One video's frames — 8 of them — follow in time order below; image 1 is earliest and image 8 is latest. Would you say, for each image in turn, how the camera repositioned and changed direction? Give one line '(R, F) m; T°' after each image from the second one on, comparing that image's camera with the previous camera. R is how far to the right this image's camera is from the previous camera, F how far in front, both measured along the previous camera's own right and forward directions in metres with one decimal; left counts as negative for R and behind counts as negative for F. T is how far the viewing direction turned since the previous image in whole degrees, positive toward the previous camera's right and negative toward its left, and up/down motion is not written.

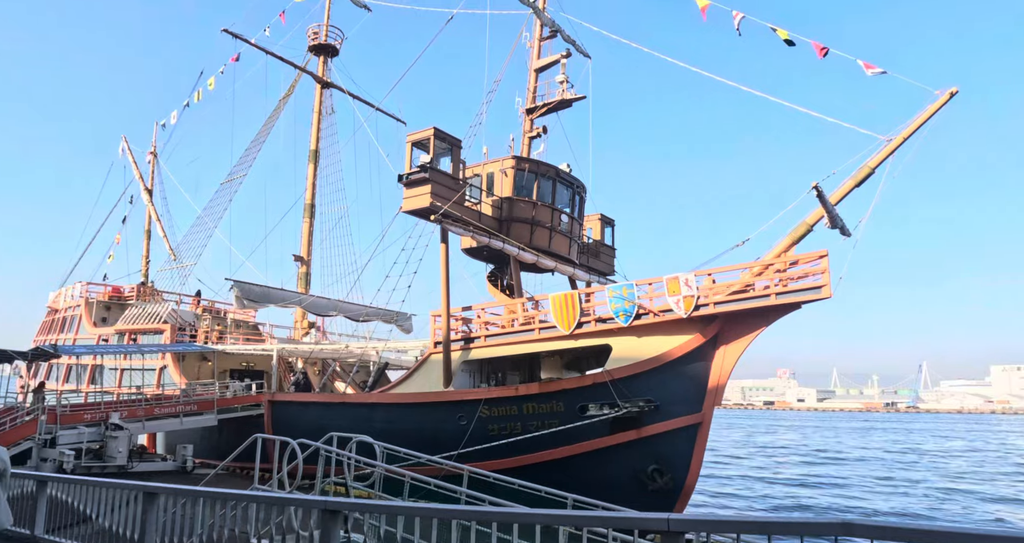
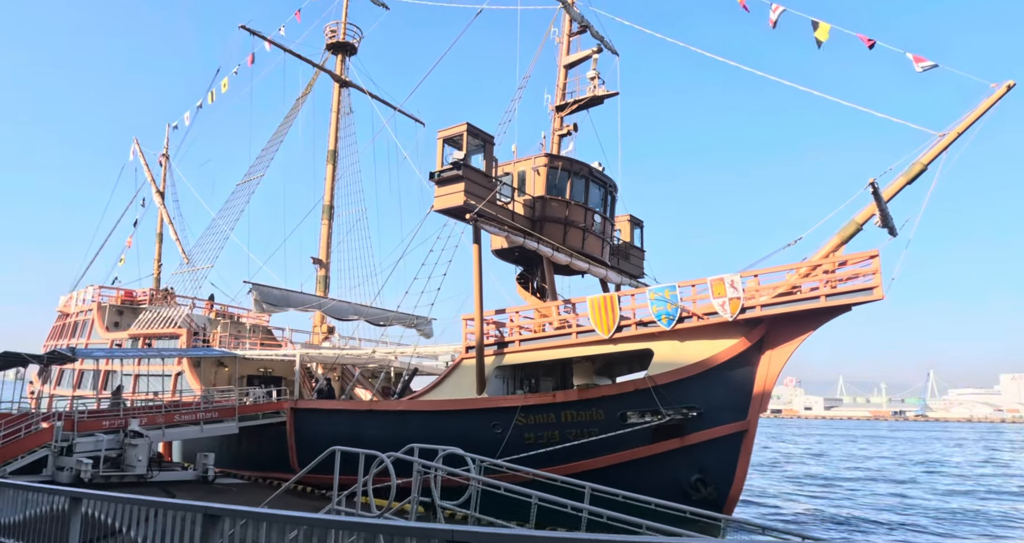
(-0.7, +0.6) m; 0°
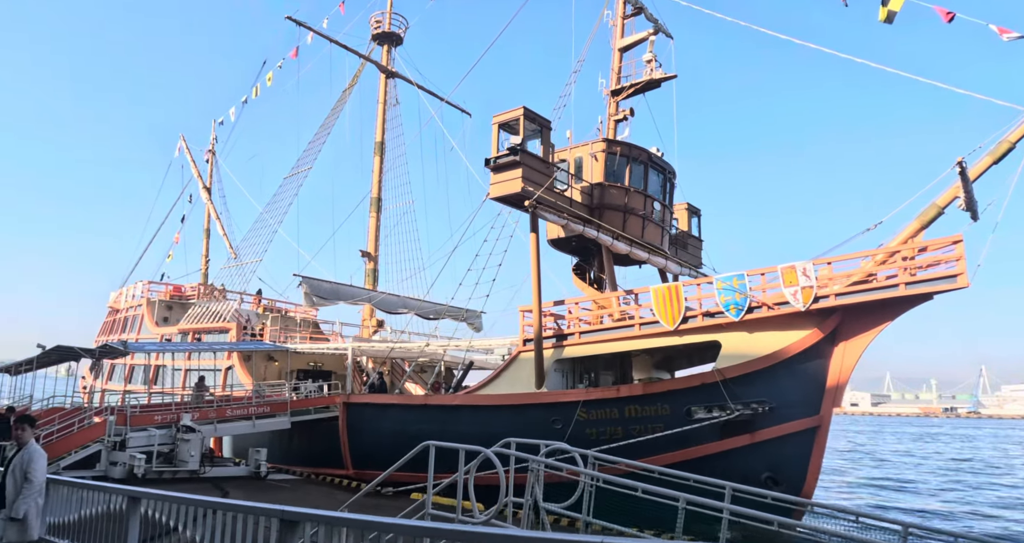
(-0.6, +0.5) m; -3°
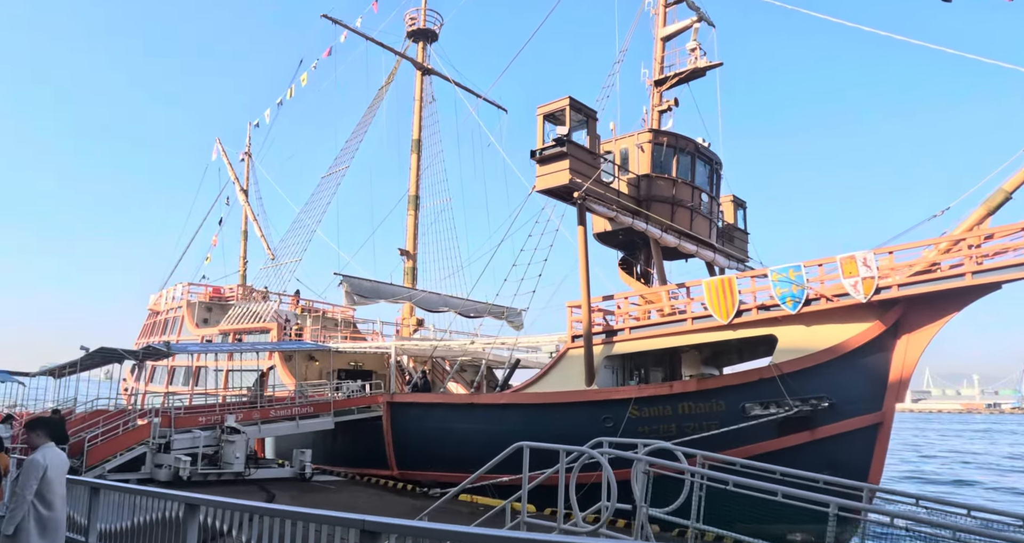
(-0.5, +0.3) m; -2°
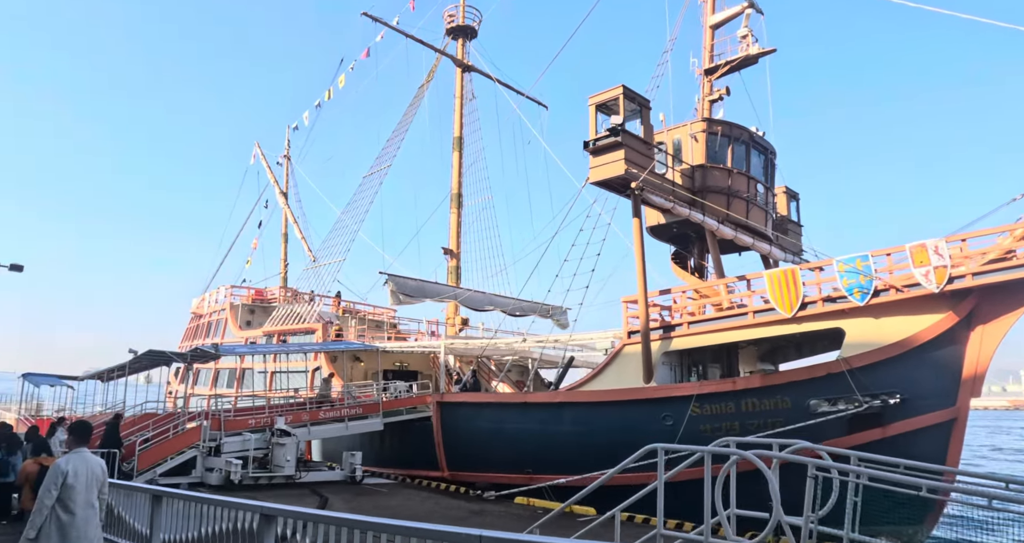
(-0.6, +0.3) m; -2°
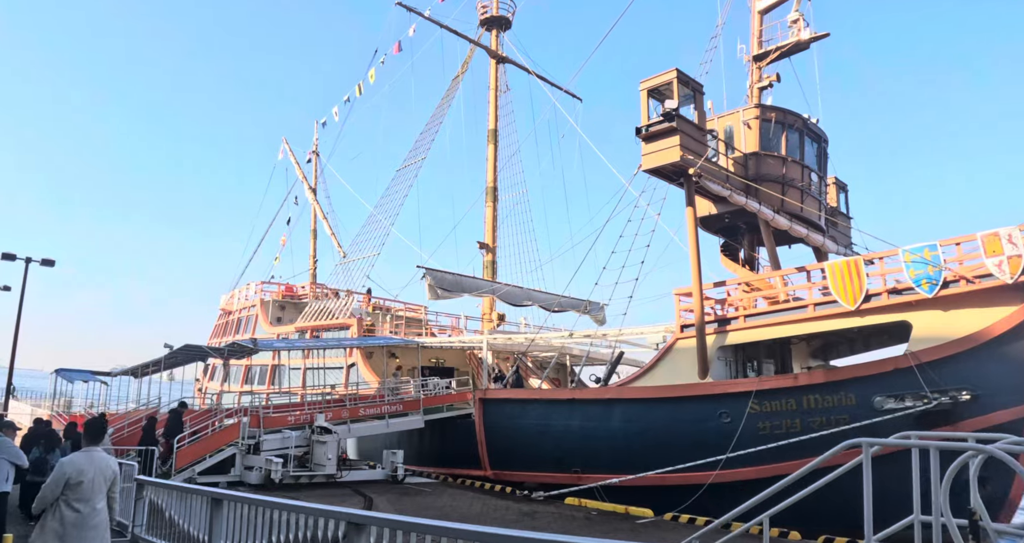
(-0.7, +0.4) m; -1°
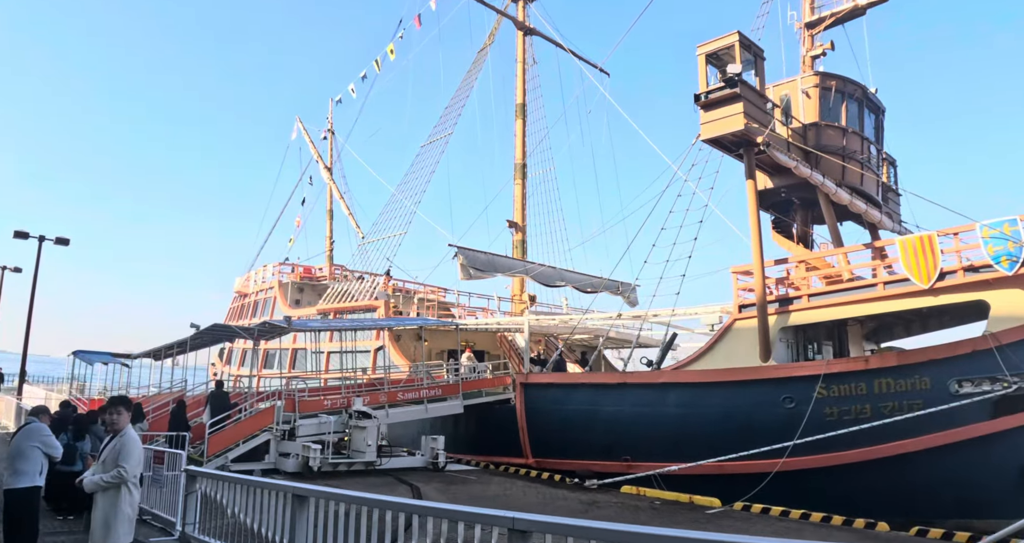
(-1.0, +0.7) m; +1°
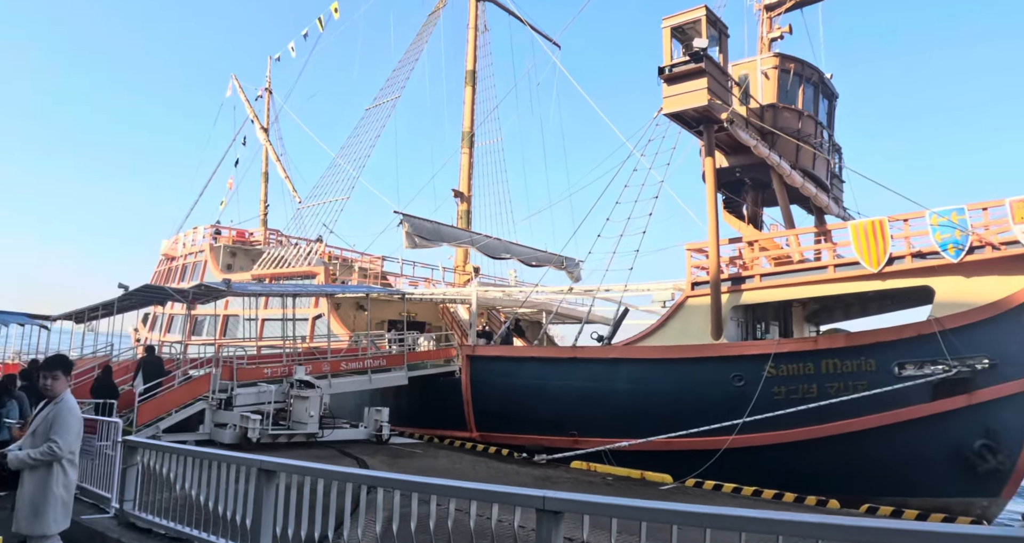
(-0.3, +0.4) m; +6°
